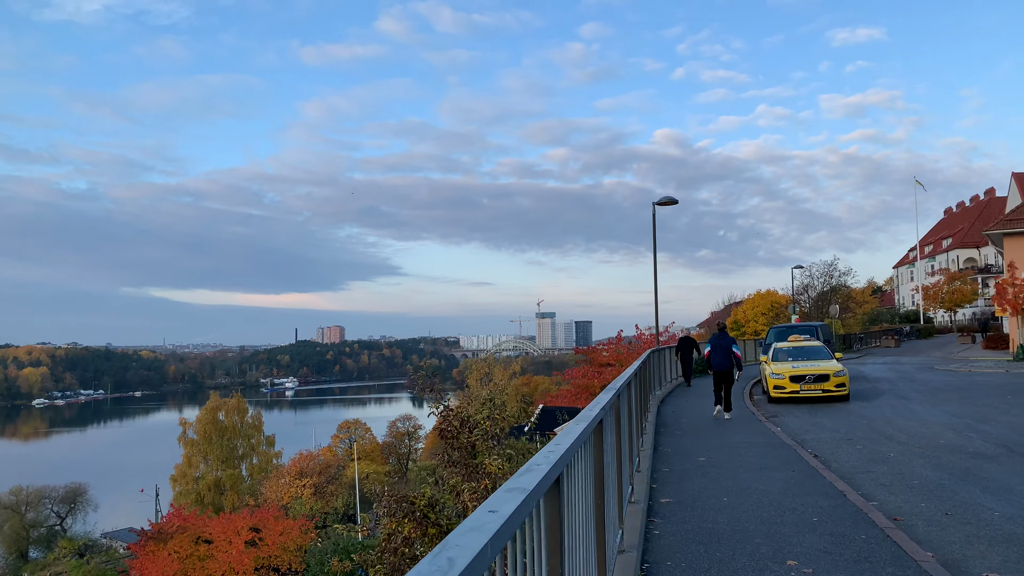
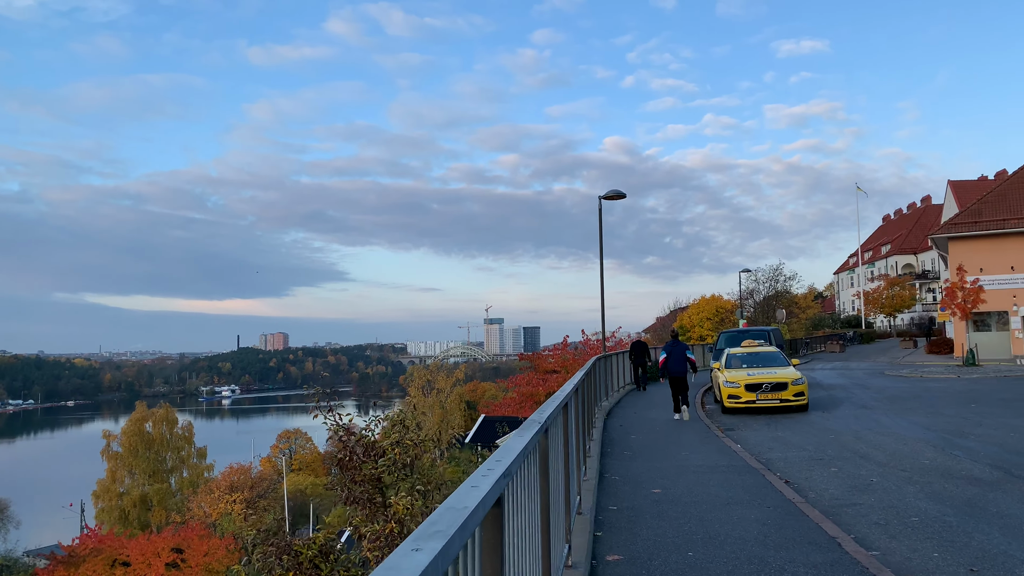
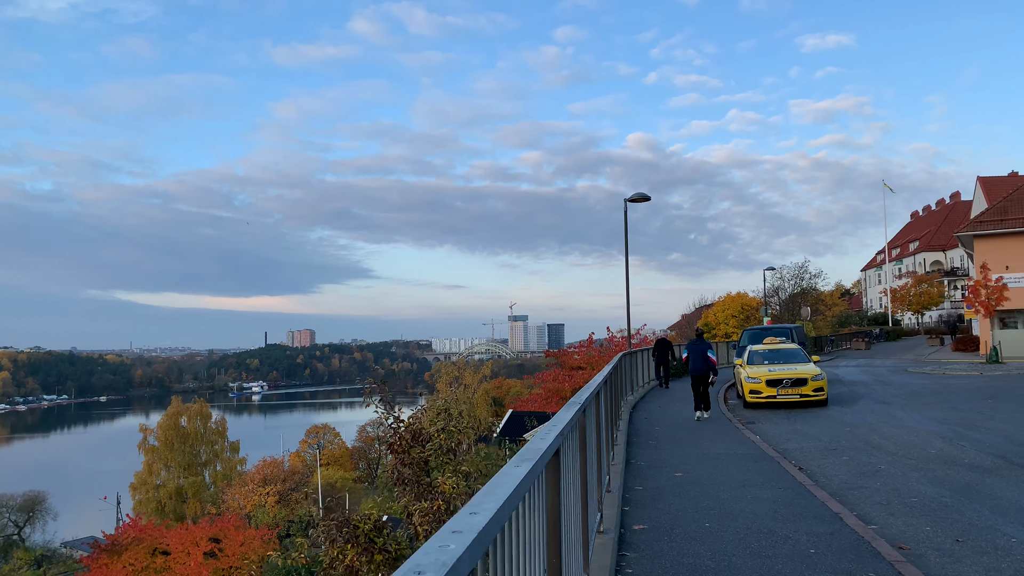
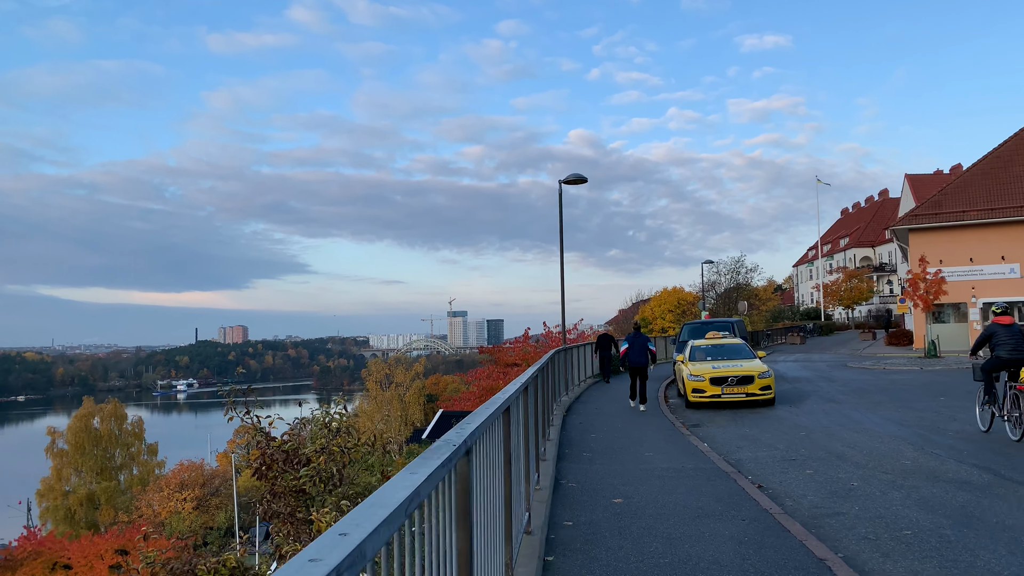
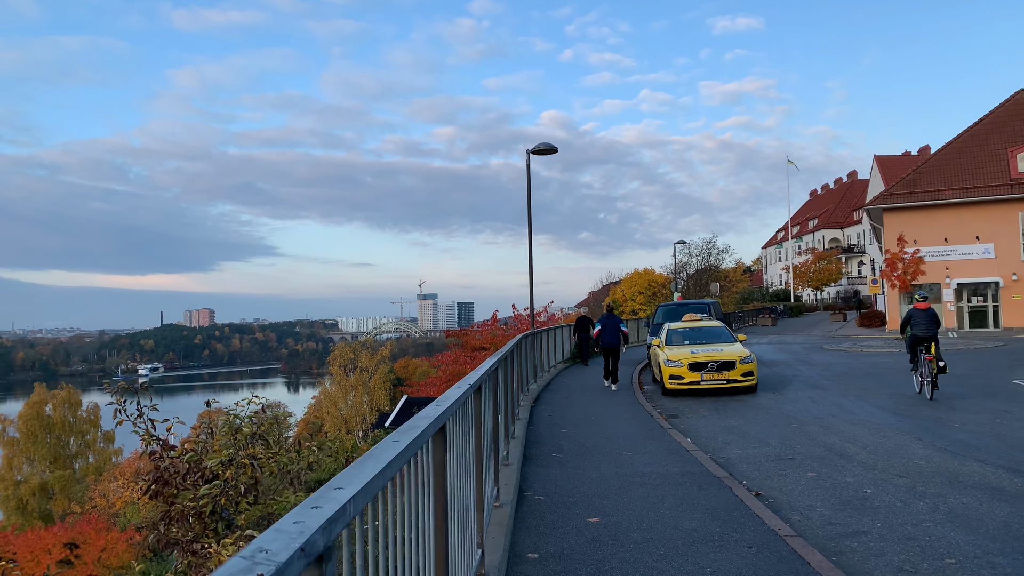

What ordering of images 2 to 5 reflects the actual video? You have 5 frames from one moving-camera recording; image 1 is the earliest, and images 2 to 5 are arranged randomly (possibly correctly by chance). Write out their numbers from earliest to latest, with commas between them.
3, 2, 4, 5
